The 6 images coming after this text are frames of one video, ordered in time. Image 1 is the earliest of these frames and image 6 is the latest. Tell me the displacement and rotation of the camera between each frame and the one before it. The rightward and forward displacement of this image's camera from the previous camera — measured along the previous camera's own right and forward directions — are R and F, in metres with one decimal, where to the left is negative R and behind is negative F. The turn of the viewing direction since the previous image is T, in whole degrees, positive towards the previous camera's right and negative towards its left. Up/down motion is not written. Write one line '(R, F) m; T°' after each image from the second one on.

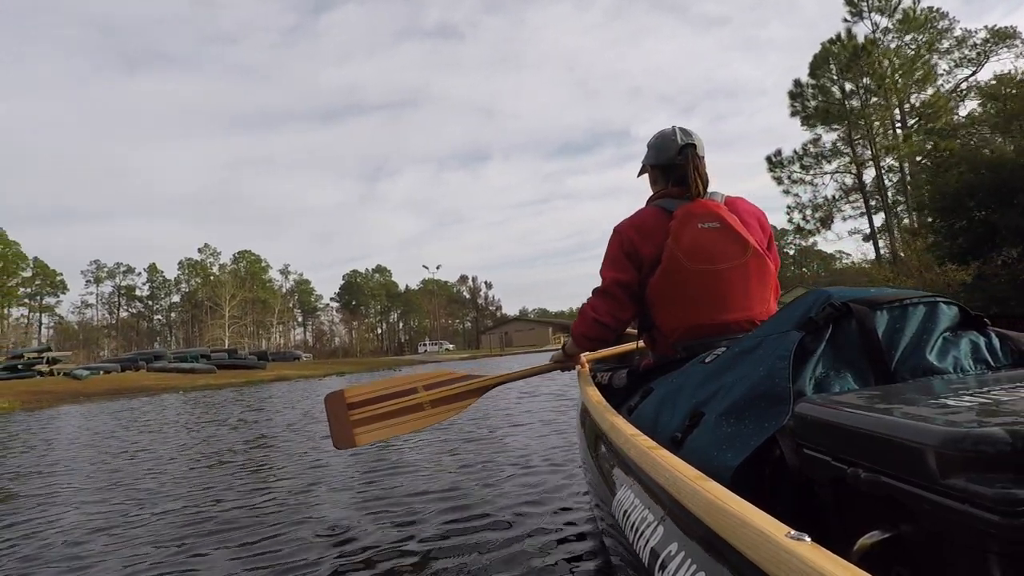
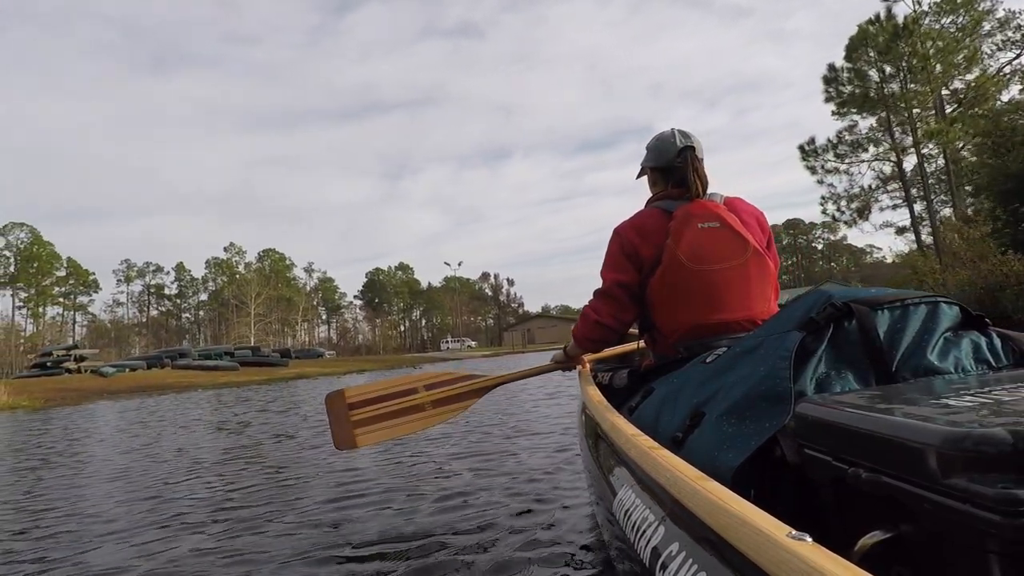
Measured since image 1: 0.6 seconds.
(+0.3, -0.2) m; -3°
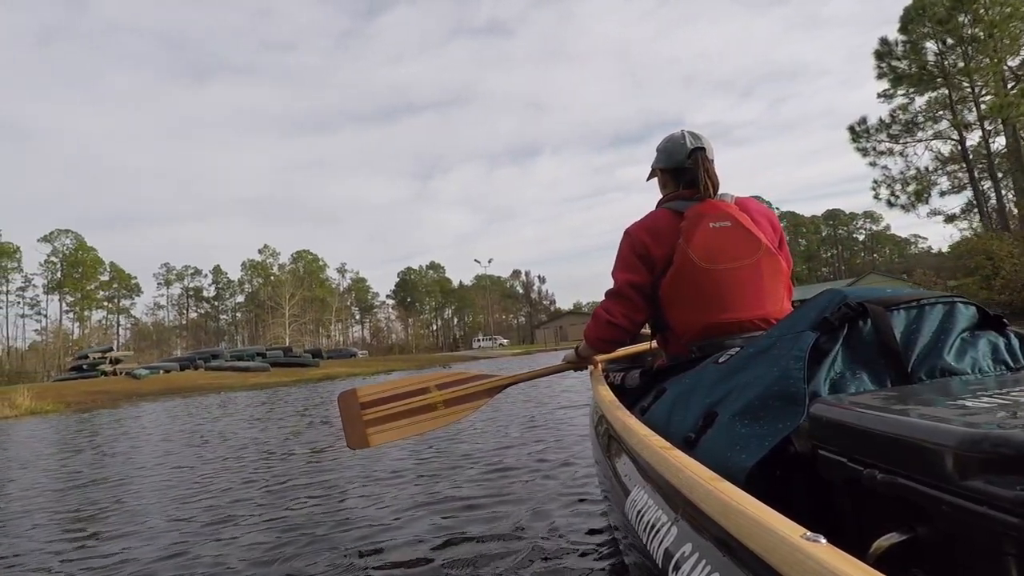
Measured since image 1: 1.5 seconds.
(+0.4, -0.1) m; -3°
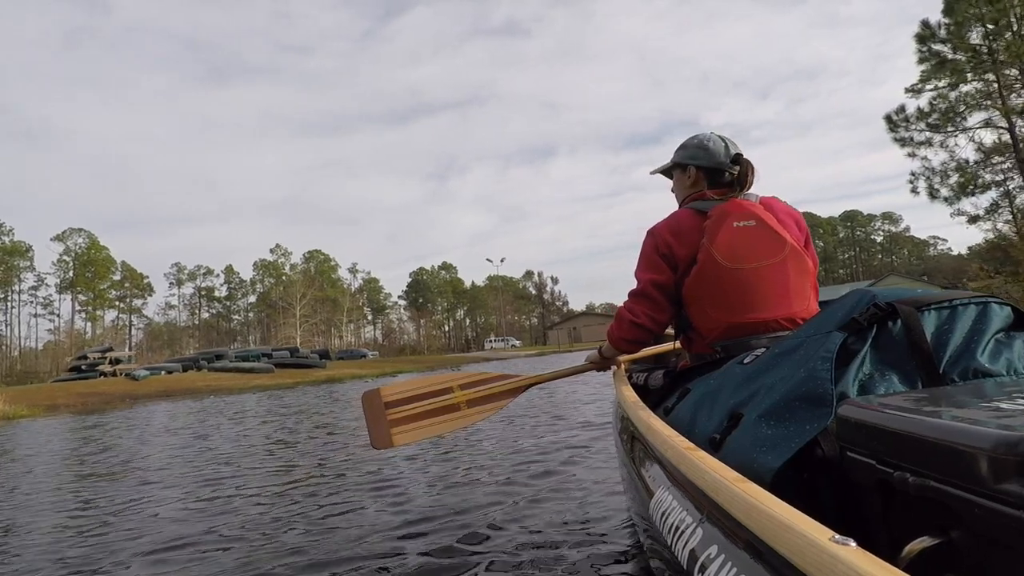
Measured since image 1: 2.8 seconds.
(0.0, +0.2) m; -1°
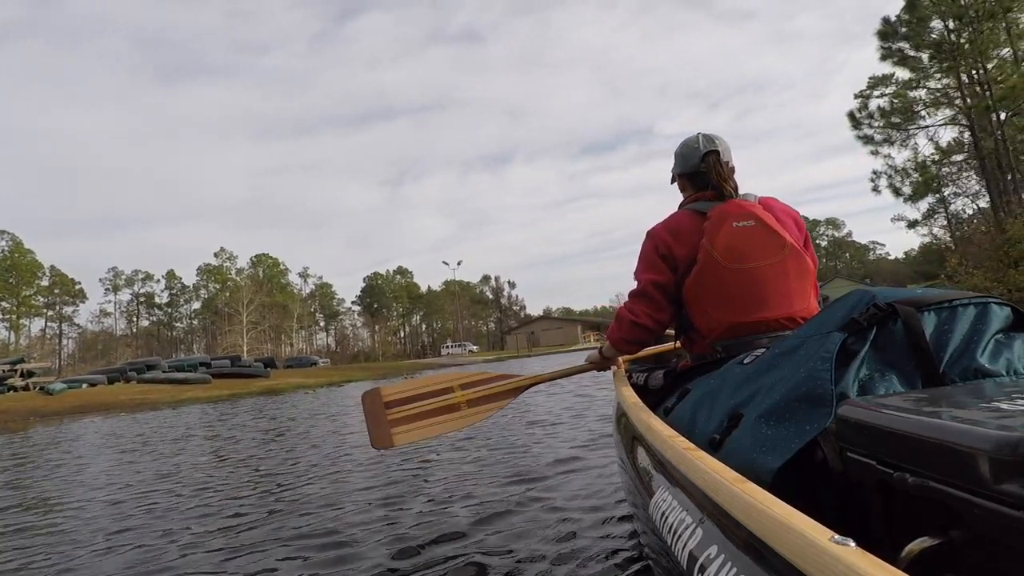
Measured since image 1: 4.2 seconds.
(-0.4, +0.5) m; +5°
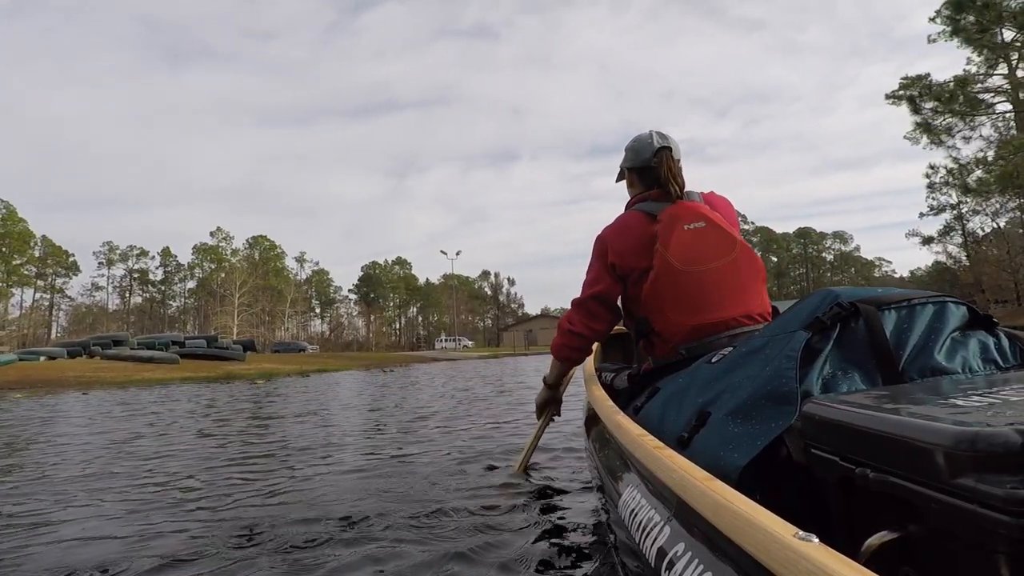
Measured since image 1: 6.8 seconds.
(+0.5, 0.0) m; -1°
